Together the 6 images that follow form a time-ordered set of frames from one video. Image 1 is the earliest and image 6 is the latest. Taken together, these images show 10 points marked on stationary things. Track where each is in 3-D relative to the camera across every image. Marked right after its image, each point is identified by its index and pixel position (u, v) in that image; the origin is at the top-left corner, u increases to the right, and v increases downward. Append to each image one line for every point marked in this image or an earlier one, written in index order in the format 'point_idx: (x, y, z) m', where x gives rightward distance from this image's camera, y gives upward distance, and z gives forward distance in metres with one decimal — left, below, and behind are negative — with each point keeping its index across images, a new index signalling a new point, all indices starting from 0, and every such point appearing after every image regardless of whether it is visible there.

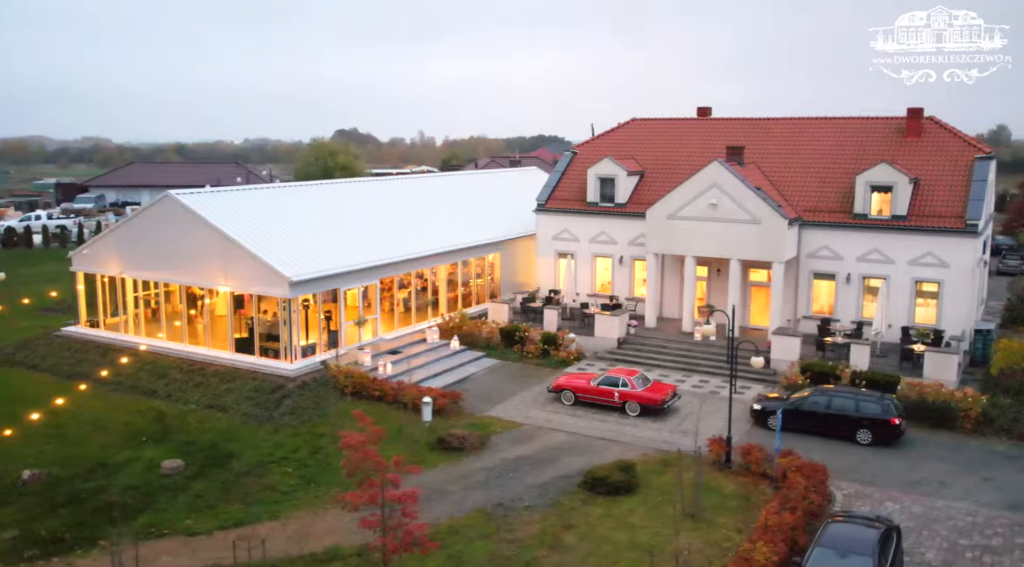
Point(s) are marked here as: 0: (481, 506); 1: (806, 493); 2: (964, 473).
0: (-0.6, -4.7, +18.0) m
1: (+5.6, -4.0, +16.5) m
2: (+9.8, -4.1, +18.7) m
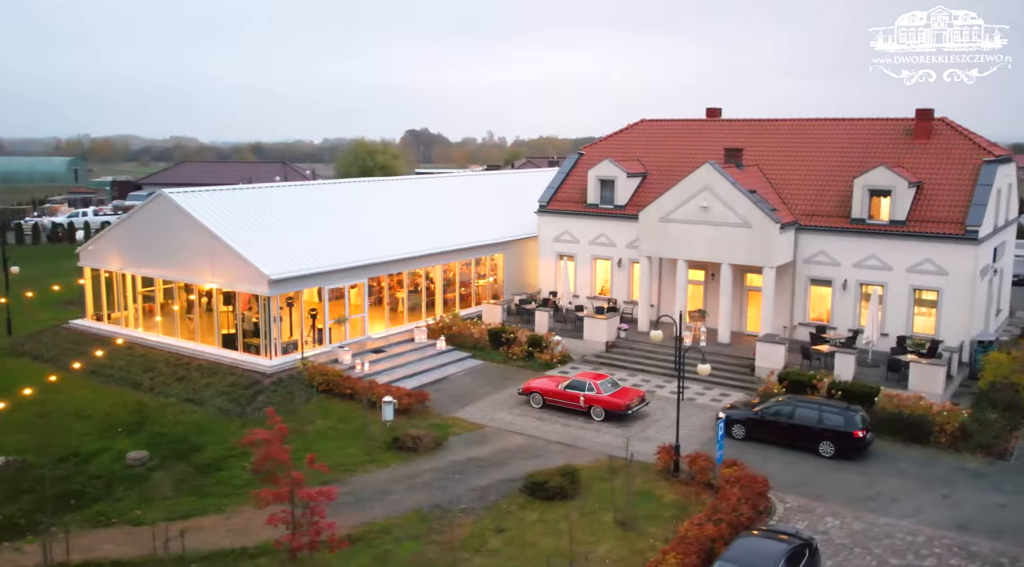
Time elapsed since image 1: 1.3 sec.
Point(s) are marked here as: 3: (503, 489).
0: (-1.9, -4.7, +18.0) m
1: (+4.1, -4.1, +16.0) m
2: (+8.5, -4.3, +17.9) m
3: (-0.2, -4.4, +18.6) m
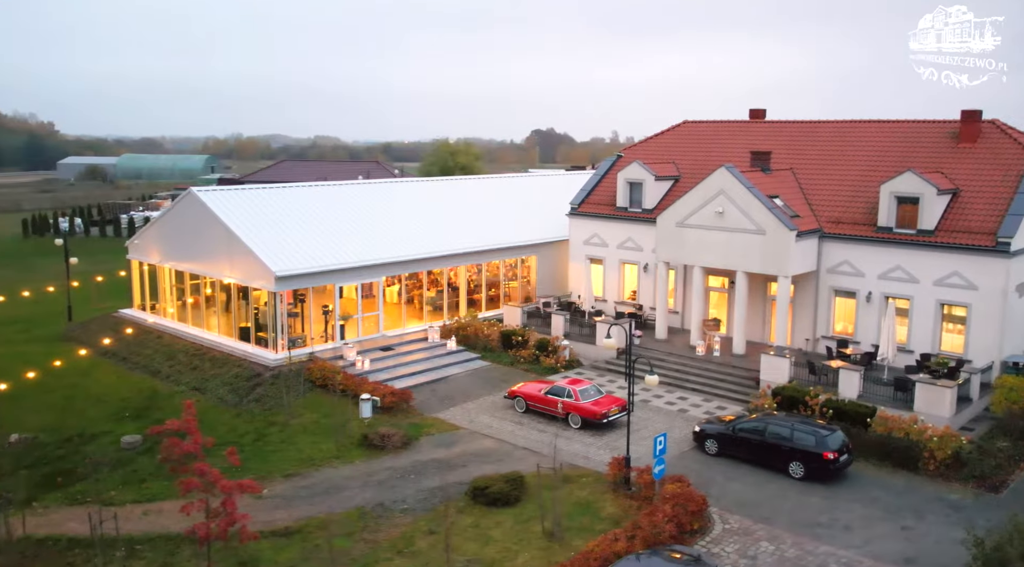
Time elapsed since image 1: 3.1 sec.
0: (-3.1, -4.7, +18.3) m
1: (+2.6, -4.3, +15.5) m
2: (+7.2, -4.6, +16.7) m
3: (-1.3, -4.5, +18.6) m
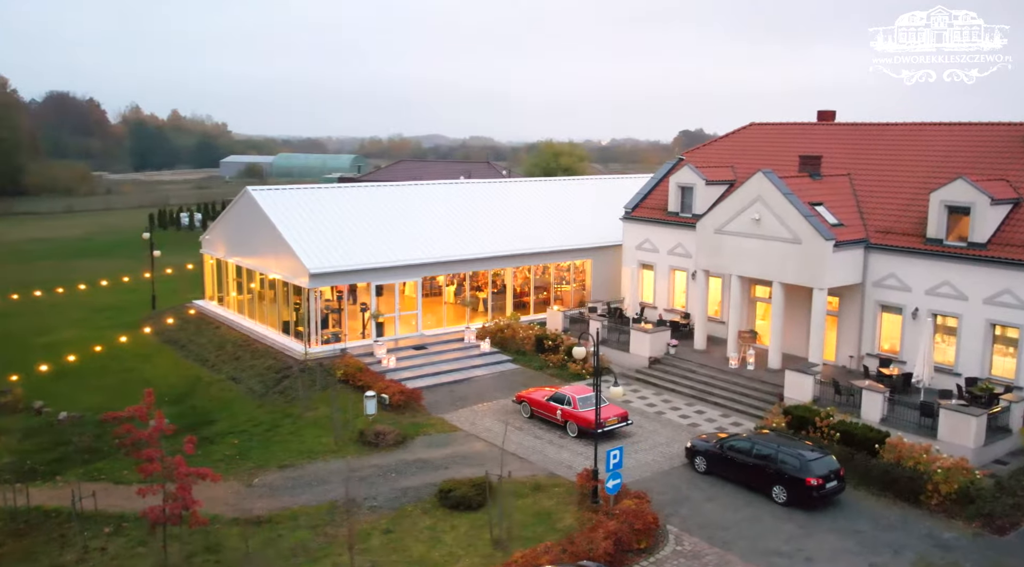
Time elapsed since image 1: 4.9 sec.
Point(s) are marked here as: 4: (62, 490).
0: (-3.8, -4.7, +18.8) m
1: (+1.5, -4.5, +15.0) m
2: (+6.2, -4.9, +15.6) m
3: (-1.9, -4.6, +18.7) m
4: (-10.4, -4.7, +19.9) m
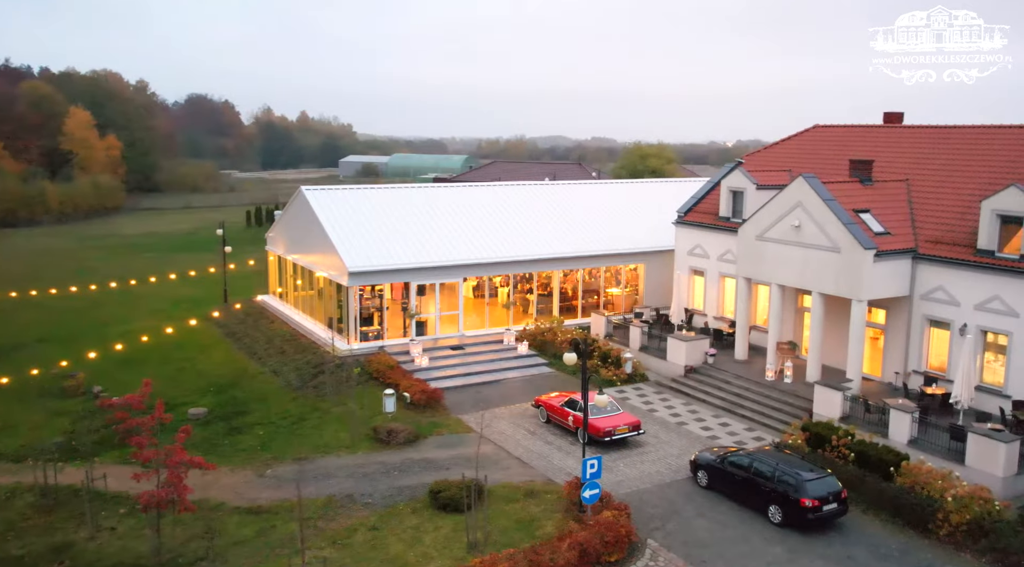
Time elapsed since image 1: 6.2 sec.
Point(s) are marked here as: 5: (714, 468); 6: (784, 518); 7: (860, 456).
0: (-3.9, -4.7, +19.2) m
1: (+0.8, -4.6, +14.8) m
2: (+5.6, -5.1, +14.8) m
3: (-2.1, -4.6, +18.9) m
4: (-10.3, -4.6, +21.2) m
5: (+4.3, -4.0, +18.5) m
6: (+5.3, -4.6, +16.9) m
7: (+7.6, -3.7, +18.7) m
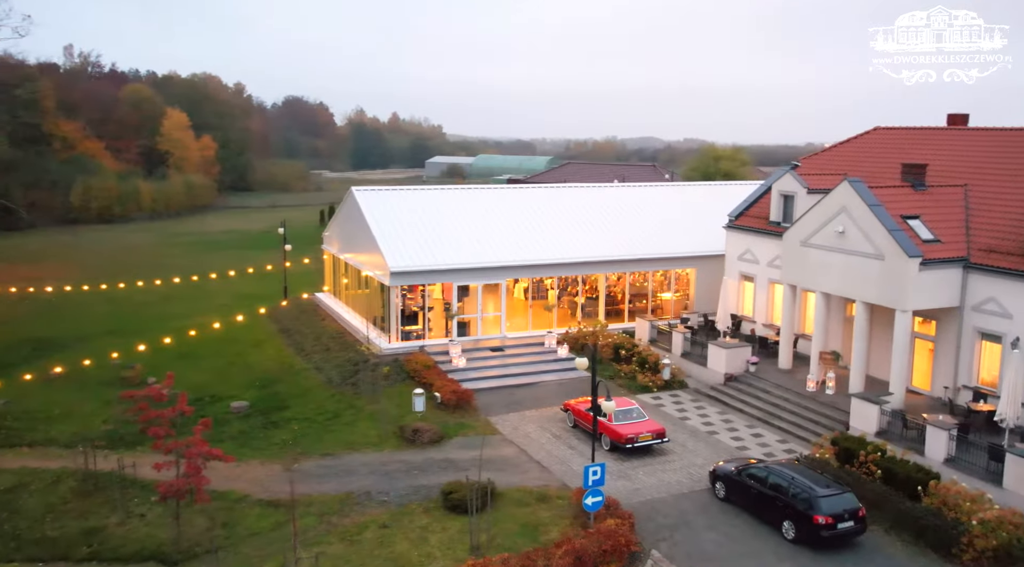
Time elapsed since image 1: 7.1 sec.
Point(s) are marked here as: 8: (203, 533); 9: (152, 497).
0: (-3.5, -4.7, +19.5) m
1: (+0.7, -4.7, +14.7) m
2: (+5.4, -5.3, +14.2) m
3: (-1.7, -4.6, +19.1) m
4: (-9.8, -4.5, +22.2) m
5: (+4.6, -4.1, +18.0) m
6: (+5.4, -4.8, +16.3) m
7: (+7.9, -3.9, +17.9) m
8: (-6.4, -5.2, +17.8) m
9: (-8.3, -4.9, +19.8) m
